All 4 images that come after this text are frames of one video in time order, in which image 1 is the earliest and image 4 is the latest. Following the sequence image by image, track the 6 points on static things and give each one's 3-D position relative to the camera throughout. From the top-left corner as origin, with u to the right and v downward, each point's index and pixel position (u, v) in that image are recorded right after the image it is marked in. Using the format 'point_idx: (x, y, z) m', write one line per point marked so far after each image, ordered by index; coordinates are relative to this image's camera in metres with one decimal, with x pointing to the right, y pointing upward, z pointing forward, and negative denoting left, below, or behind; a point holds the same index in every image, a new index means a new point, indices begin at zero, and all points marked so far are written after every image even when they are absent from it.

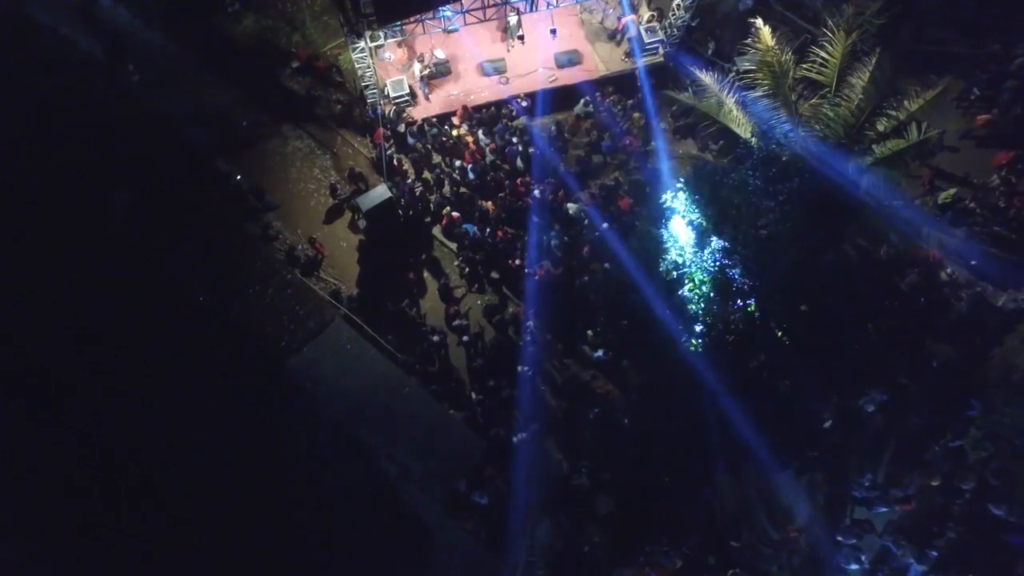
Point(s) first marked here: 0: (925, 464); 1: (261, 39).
0: (+7.2, -3.1, +13.5) m
1: (-5.4, +5.3, +16.5) m
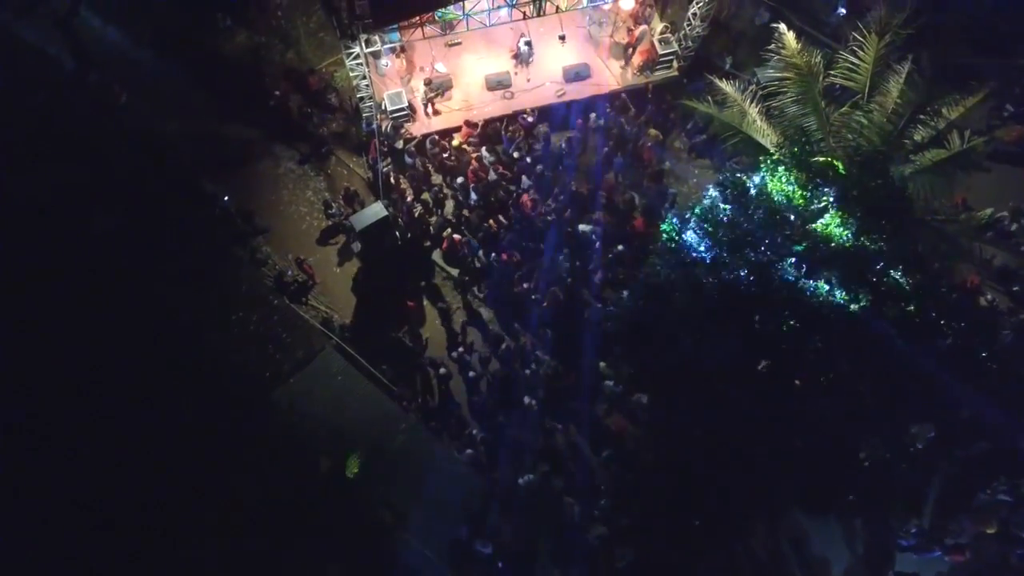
0: (+7.3, -3.5, +12.2) m
1: (-5.3, +4.7, +15.7) m
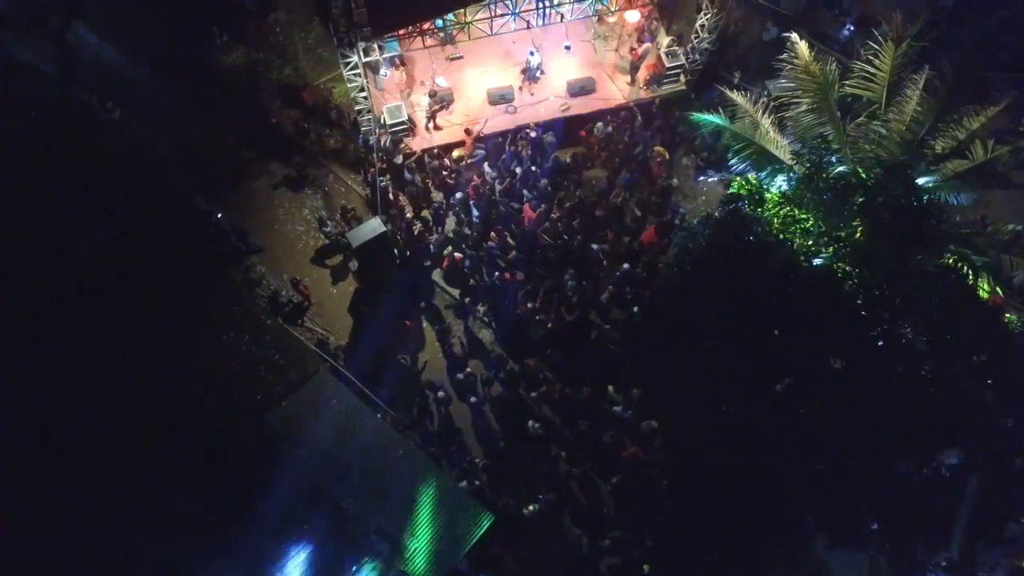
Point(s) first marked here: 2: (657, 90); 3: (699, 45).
0: (+7.4, -3.7, +11.5) m
1: (-5.2, +4.3, +15.4) m
2: (+2.7, +3.7, +14.3) m
3: (+3.3, +4.3, +13.8) m
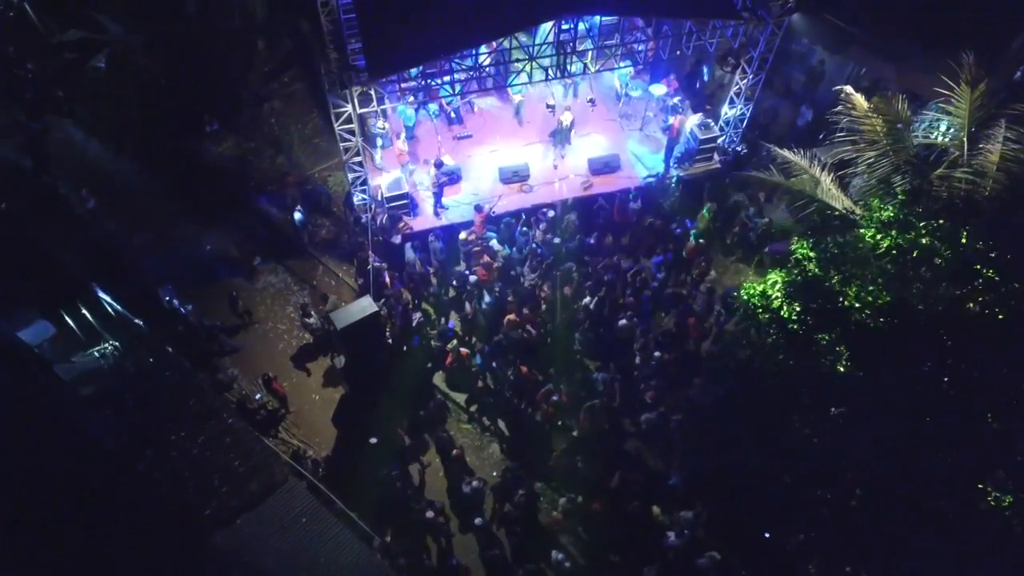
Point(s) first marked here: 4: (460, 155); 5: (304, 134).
0: (+7.6, -4.7, +8.5) m
1: (-5.0, +2.3, +14.1) m
2: (+2.9, +1.9, +12.8) m
3: (+3.6, +2.7, +12.6) m
4: (-0.9, +2.3, +13.2) m
5: (-3.9, +2.8, +14.5) m
